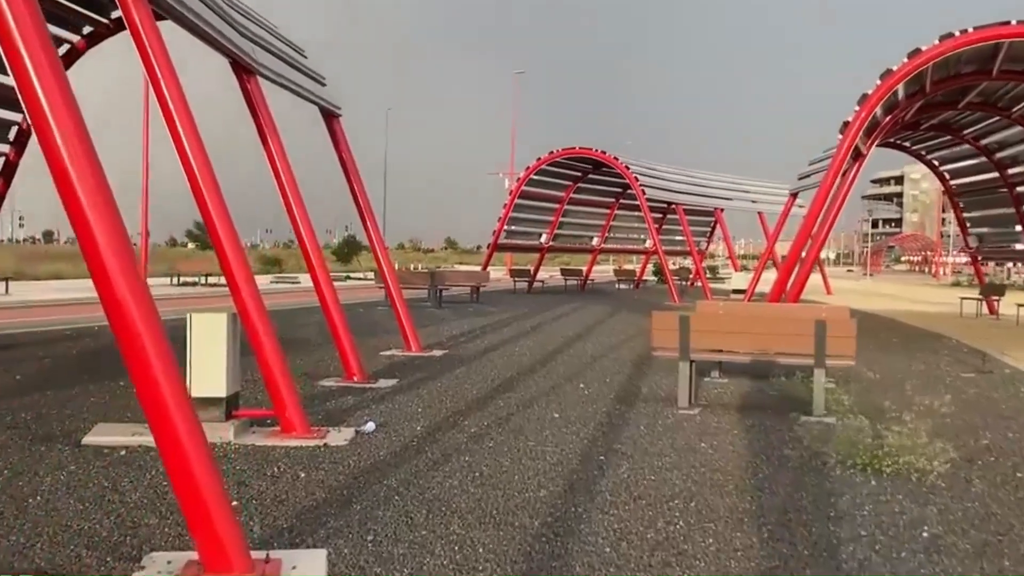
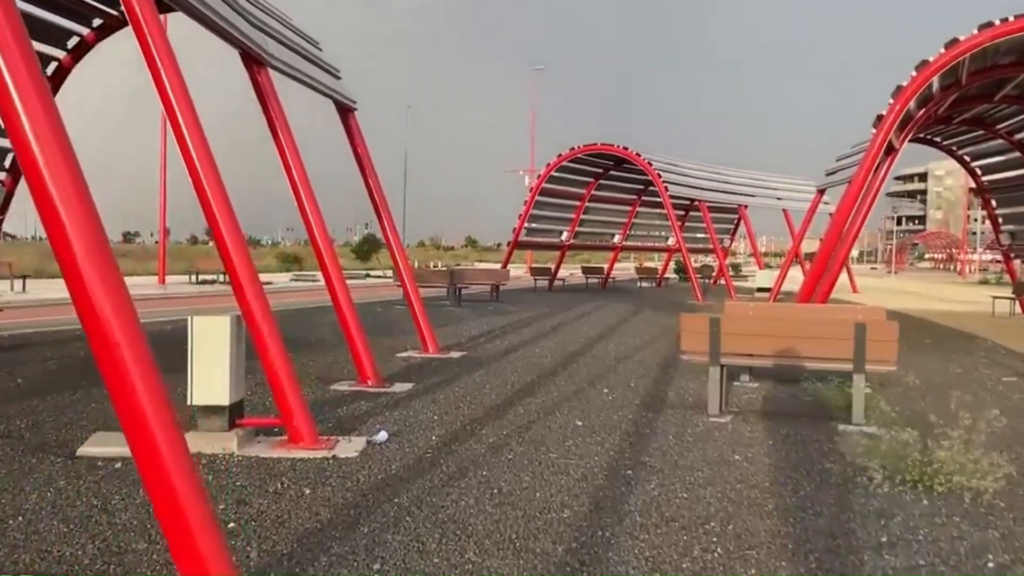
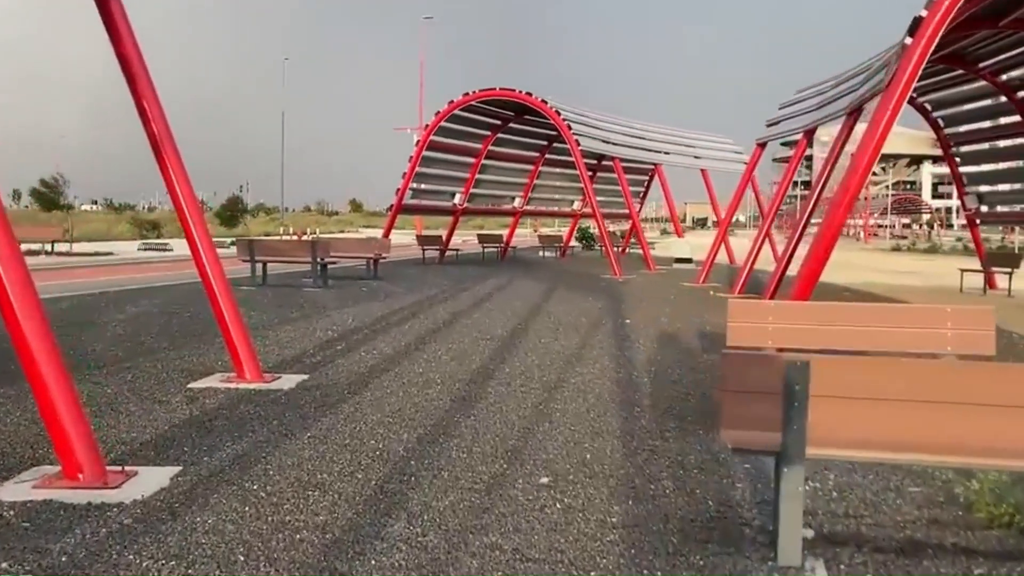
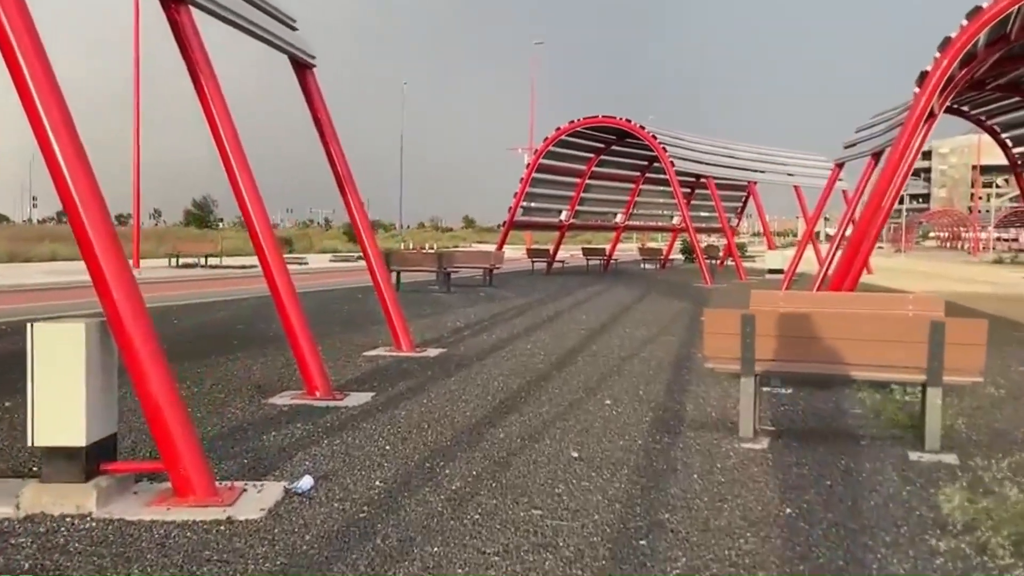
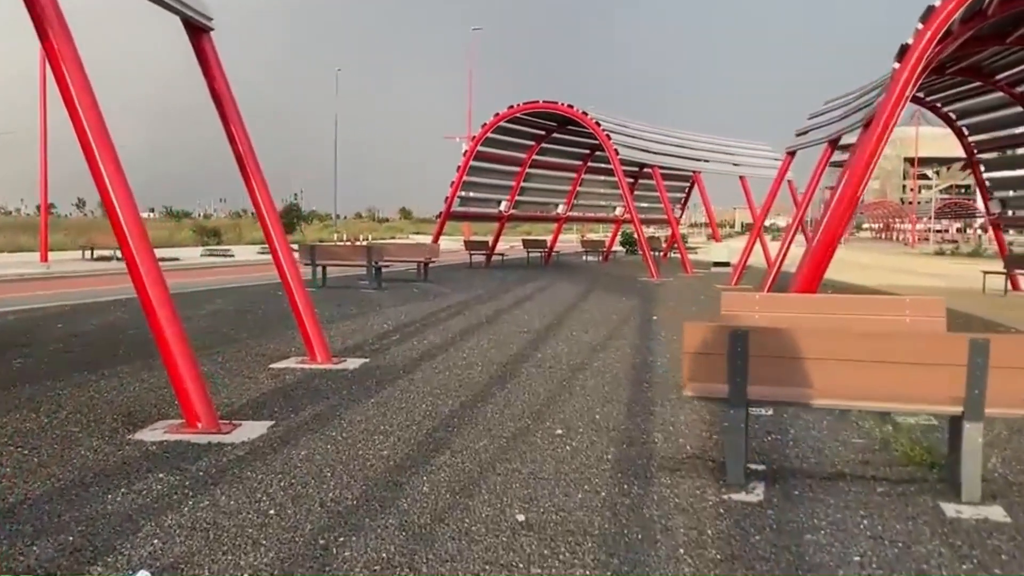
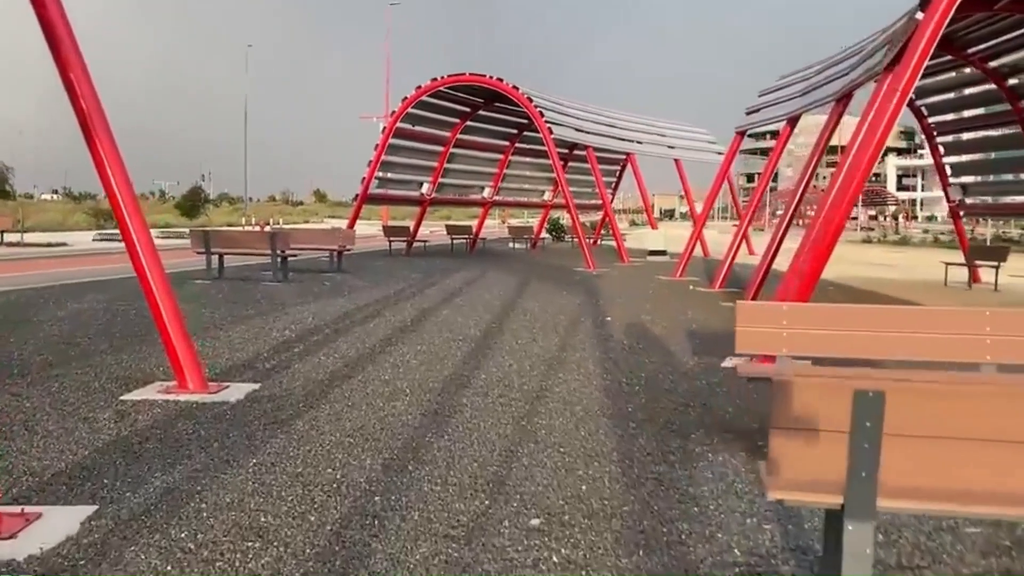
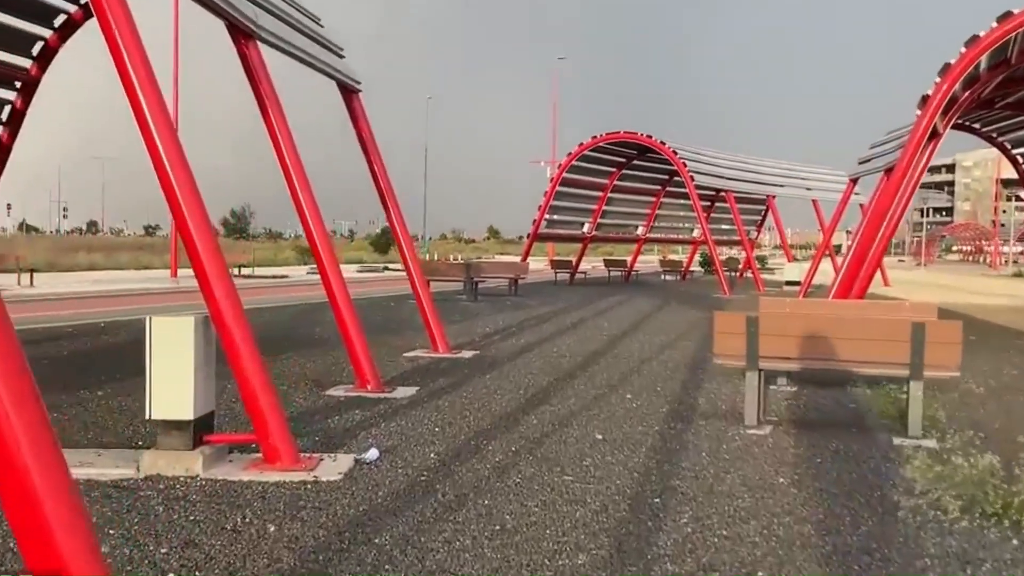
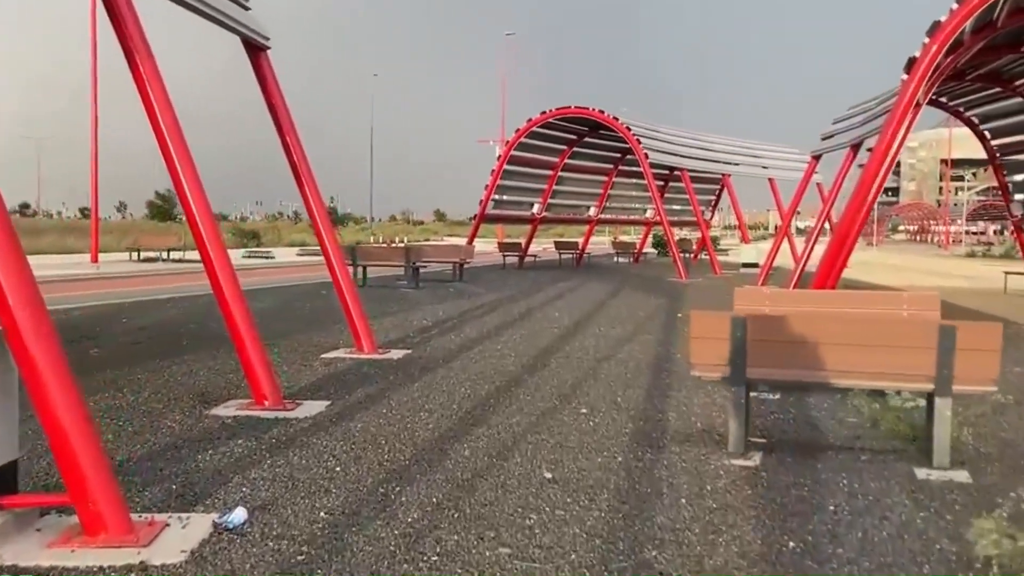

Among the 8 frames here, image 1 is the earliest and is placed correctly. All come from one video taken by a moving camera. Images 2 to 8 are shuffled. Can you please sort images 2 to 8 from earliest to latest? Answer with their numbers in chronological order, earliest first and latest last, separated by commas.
2, 7, 4, 8, 5, 3, 6
